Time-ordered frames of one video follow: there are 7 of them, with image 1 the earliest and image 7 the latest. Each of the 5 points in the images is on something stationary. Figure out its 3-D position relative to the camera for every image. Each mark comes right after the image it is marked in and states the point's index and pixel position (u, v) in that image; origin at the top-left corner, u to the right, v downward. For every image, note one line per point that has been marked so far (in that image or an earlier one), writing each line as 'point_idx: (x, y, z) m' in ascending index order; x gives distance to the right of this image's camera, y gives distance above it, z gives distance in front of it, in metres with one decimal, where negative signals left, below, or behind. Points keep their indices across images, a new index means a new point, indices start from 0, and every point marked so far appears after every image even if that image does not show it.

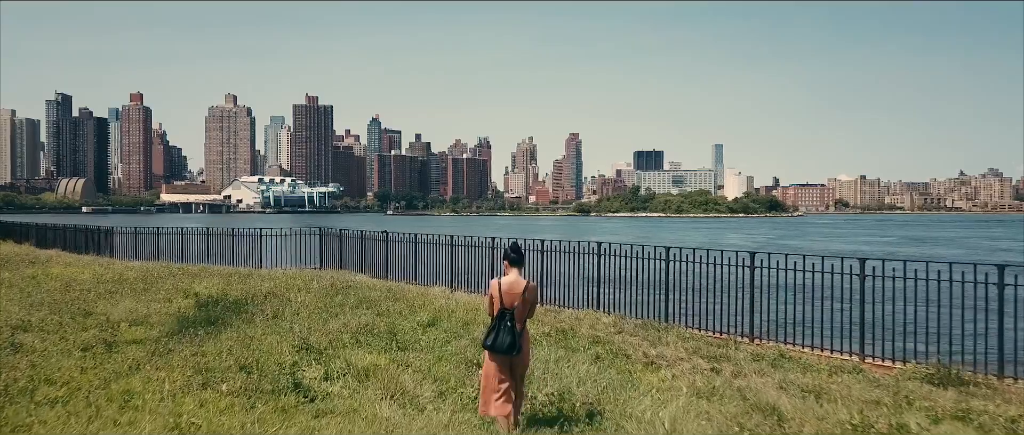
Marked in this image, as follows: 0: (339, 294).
0: (-3.6, -1.6, +17.2) m
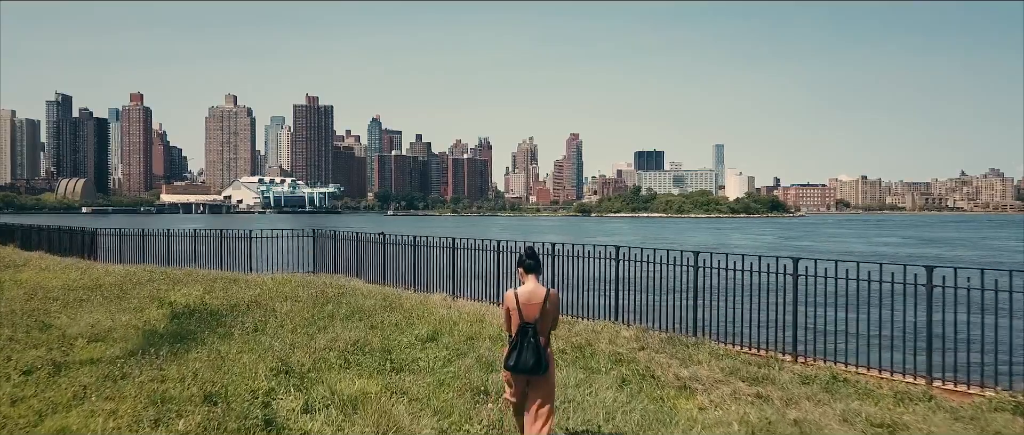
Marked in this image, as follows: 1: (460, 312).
0: (-3.4, -1.6, +15.7) m
1: (-0.9, -1.7, +14.9) m
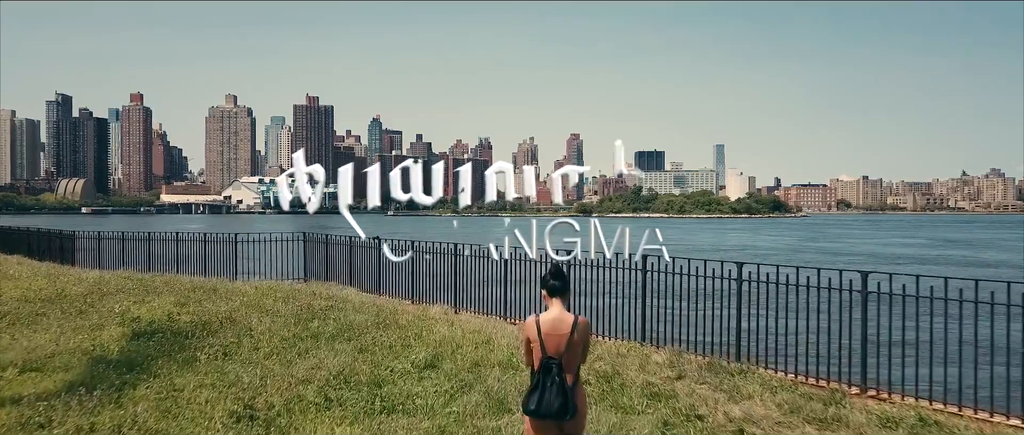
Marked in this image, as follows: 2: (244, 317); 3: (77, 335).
0: (-3.3, -1.7, +13.8) m
1: (-0.7, -1.8, +13.0) m
2: (-4.3, -1.6, +13.5) m
3: (-6.3, -1.7, +12.1) m
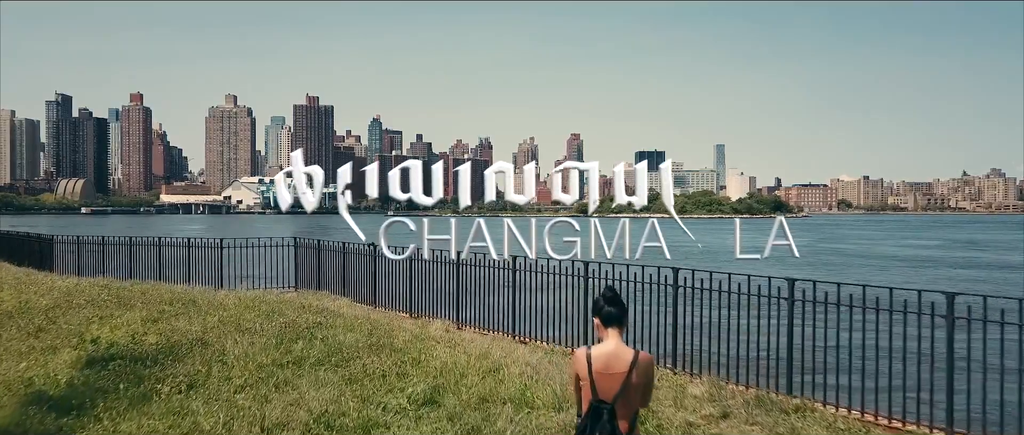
0: (-3.1, -1.8, +12.2) m
1: (-0.6, -1.9, +11.4) m
2: (-4.2, -1.7, +11.9) m
3: (-6.2, -1.8, +10.5) m
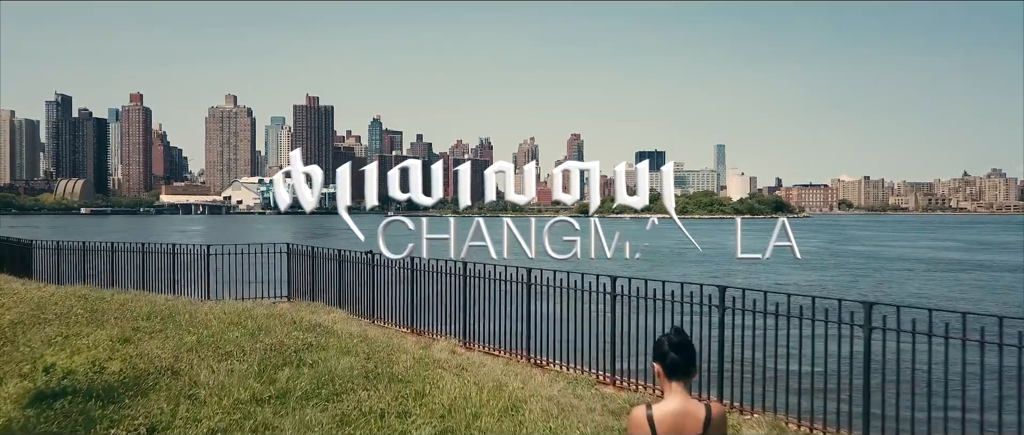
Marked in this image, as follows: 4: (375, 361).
0: (-2.9, -1.9, +10.7) m
1: (-0.4, -2.0, +9.9) m
2: (-4.0, -1.8, +10.4) m
3: (-5.9, -1.9, +9.0) m
4: (-1.8, -1.9, +11.4) m
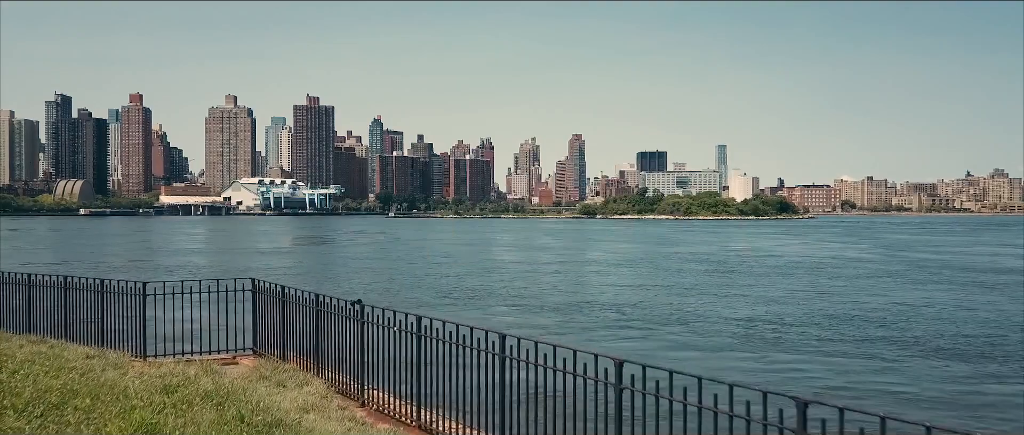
0: (-2.2, -2.4, +5.5) m
1: (+0.3, -2.5, +4.8) m
2: (-3.3, -2.3, +5.3) m
3: (-5.2, -2.4, +3.8) m
4: (-1.1, -2.4, +6.3) m
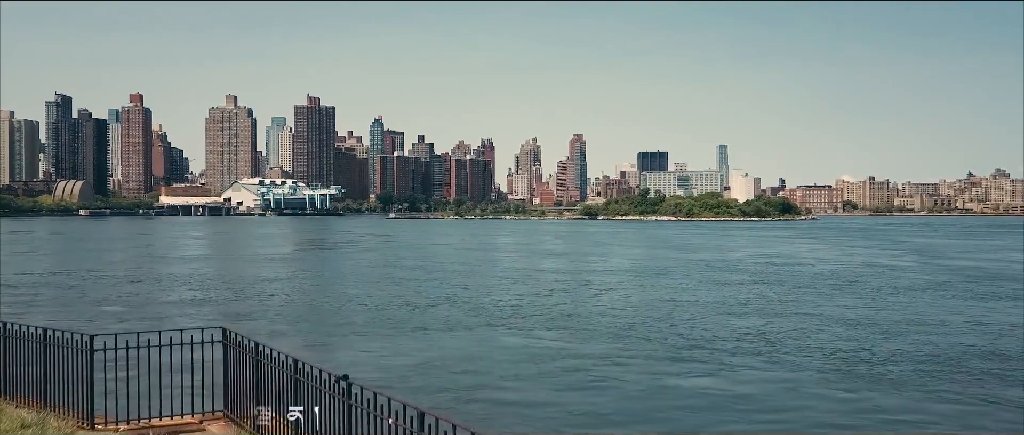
0: (-1.7, -2.9, +2.8) m
1: (+0.8, -3.0, +2.0) m
2: (-2.8, -2.9, +2.5) m
3: (-4.8, -2.9, +1.1) m
4: (-0.7, -3.0, +3.5) m
